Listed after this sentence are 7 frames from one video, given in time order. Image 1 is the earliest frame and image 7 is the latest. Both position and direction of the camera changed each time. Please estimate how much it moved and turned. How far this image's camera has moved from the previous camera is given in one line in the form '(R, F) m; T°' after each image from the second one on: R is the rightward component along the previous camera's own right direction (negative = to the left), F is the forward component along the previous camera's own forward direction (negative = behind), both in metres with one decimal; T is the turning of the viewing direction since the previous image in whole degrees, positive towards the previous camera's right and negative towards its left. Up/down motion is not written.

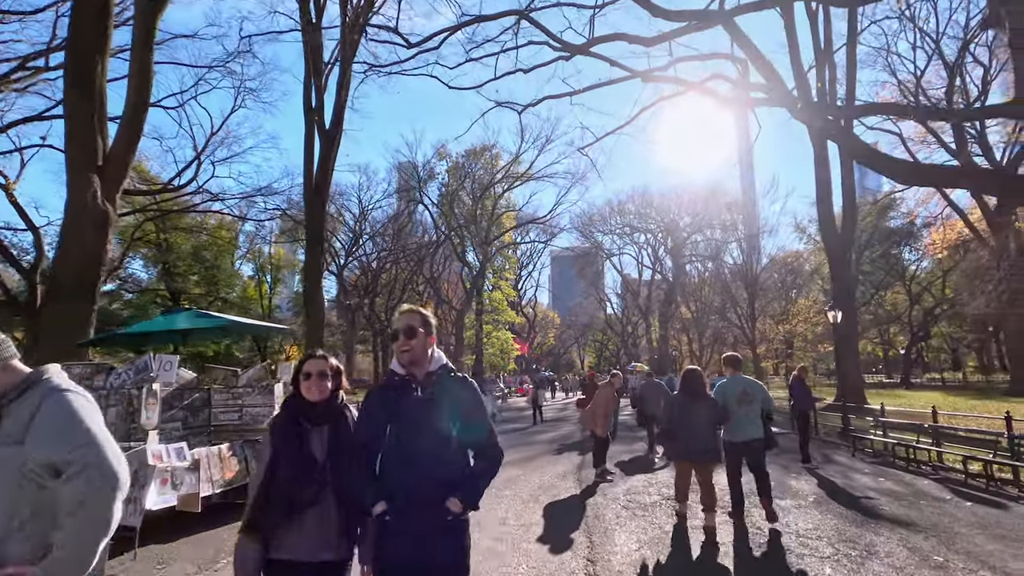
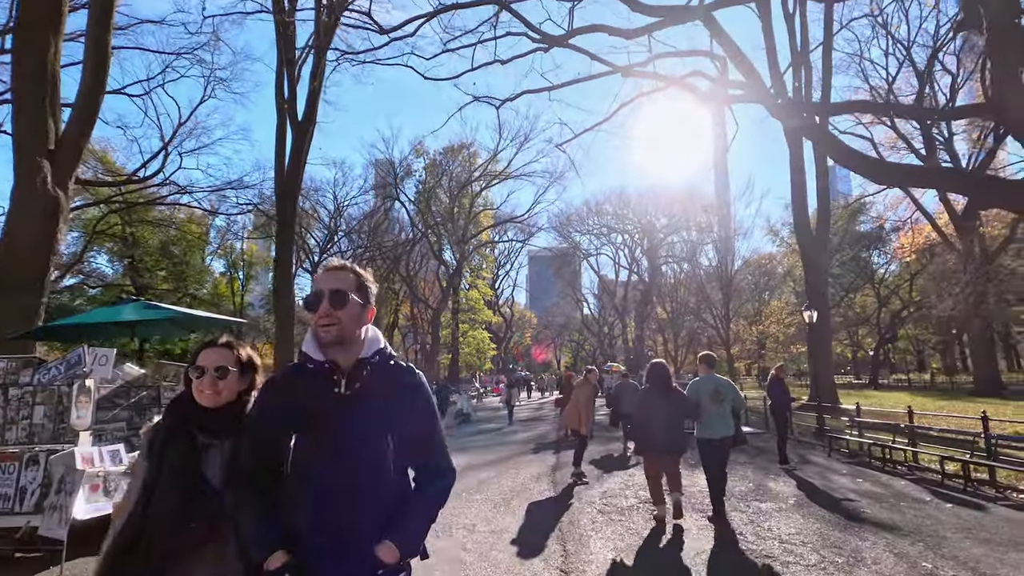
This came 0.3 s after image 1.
(+0.1, +0.3) m; +2°
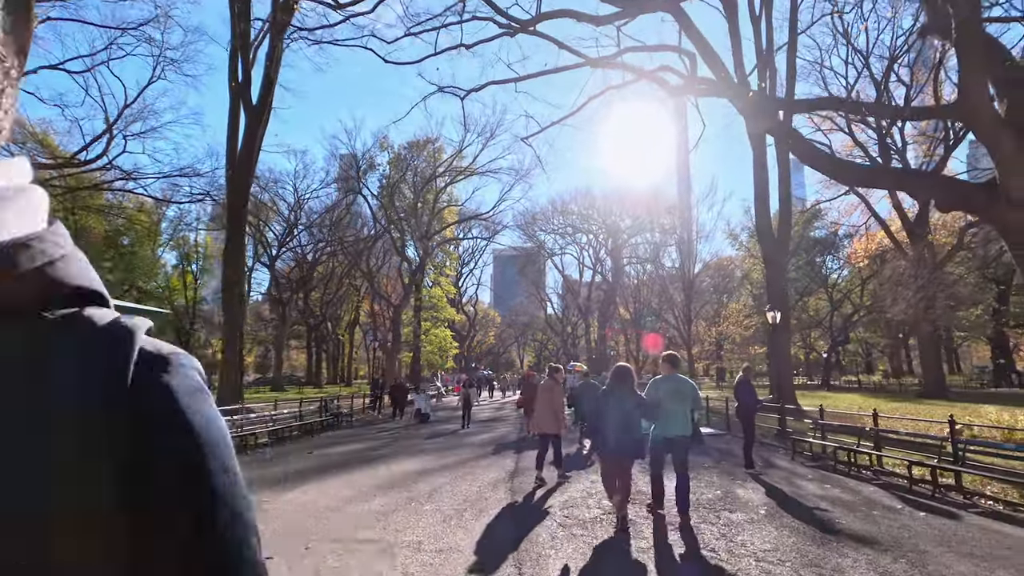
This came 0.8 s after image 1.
(+0.1, +0.5) m; +4°
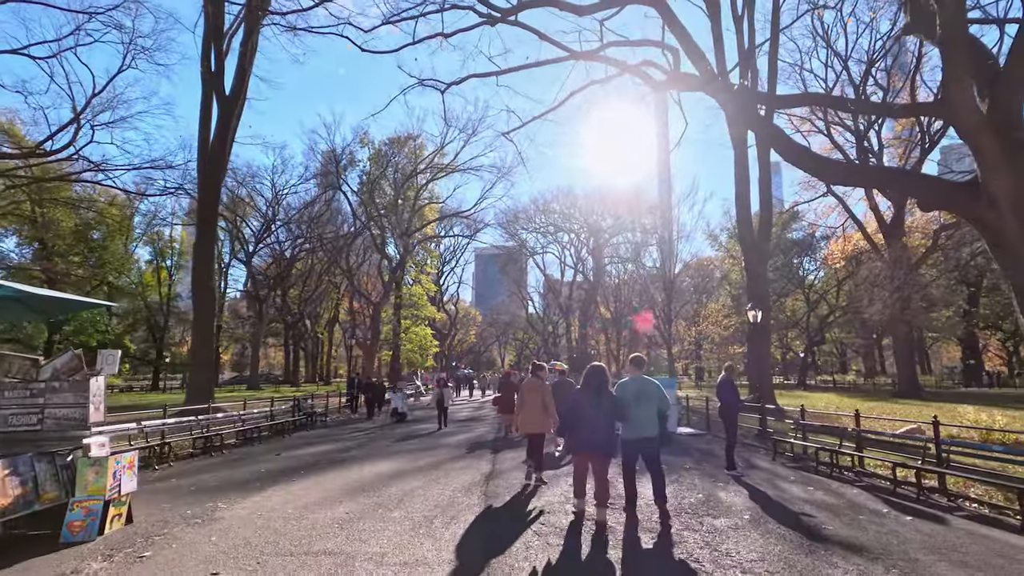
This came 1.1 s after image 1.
(+0.1, +0.3) m; +2°
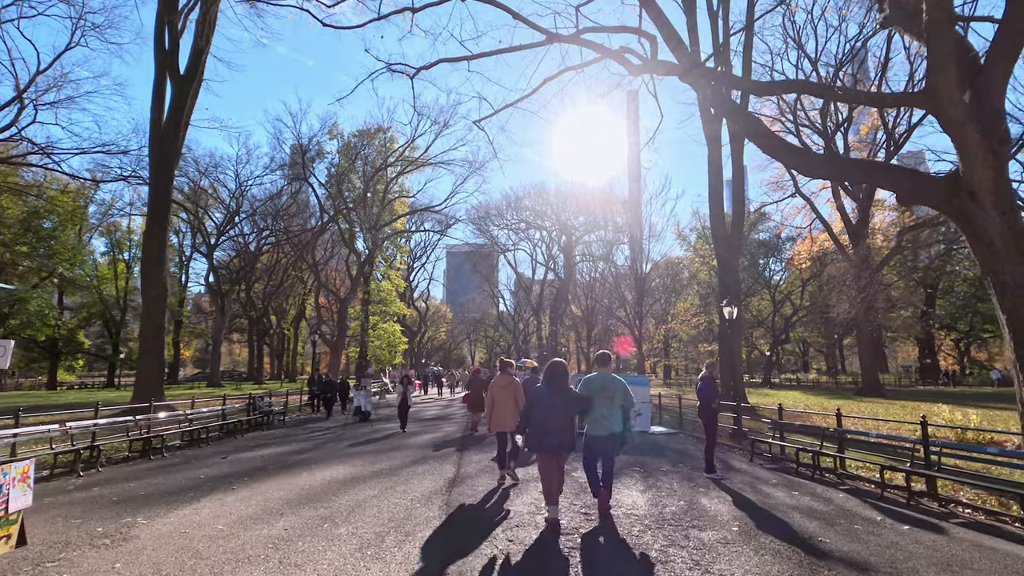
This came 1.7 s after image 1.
(0.0, +0.6) m; +3°
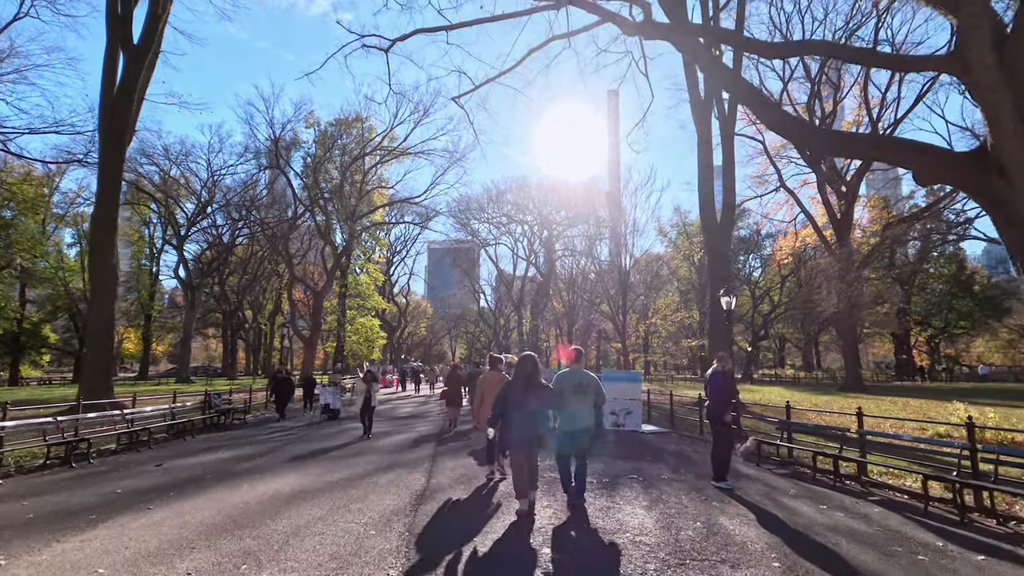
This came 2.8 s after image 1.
(0.0, +1.2) m; +2°
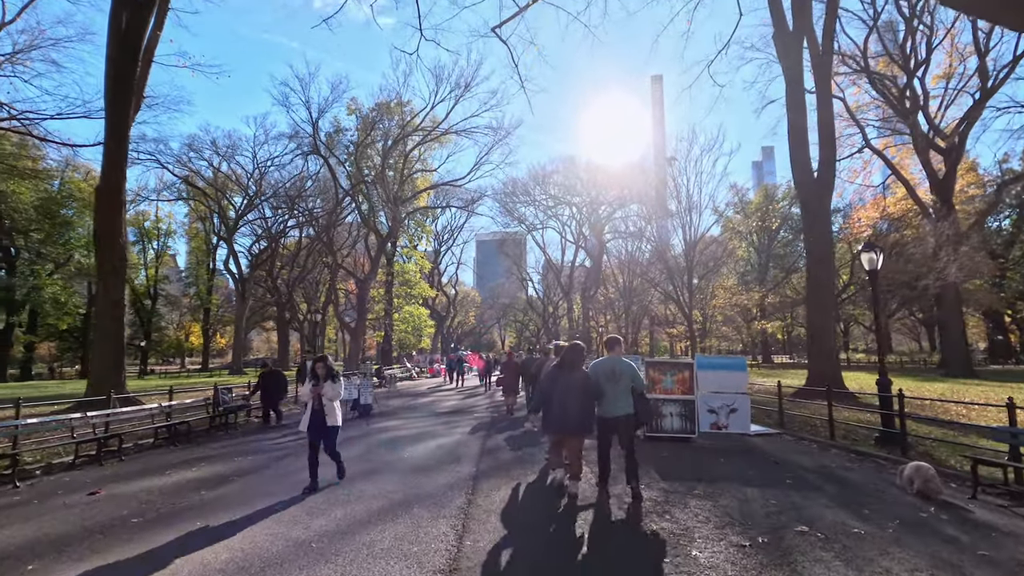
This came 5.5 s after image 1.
(-0.3, +2.9) m; -5°
